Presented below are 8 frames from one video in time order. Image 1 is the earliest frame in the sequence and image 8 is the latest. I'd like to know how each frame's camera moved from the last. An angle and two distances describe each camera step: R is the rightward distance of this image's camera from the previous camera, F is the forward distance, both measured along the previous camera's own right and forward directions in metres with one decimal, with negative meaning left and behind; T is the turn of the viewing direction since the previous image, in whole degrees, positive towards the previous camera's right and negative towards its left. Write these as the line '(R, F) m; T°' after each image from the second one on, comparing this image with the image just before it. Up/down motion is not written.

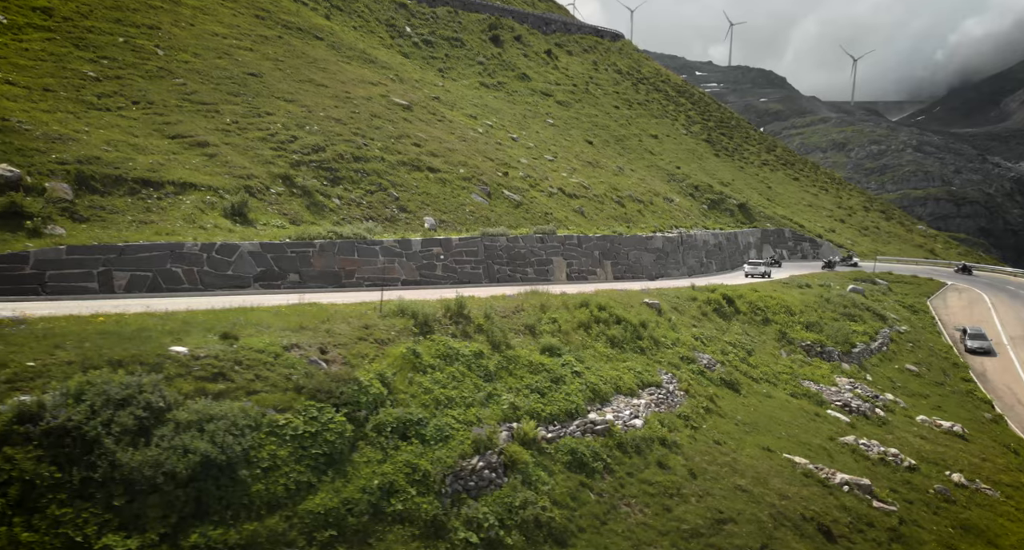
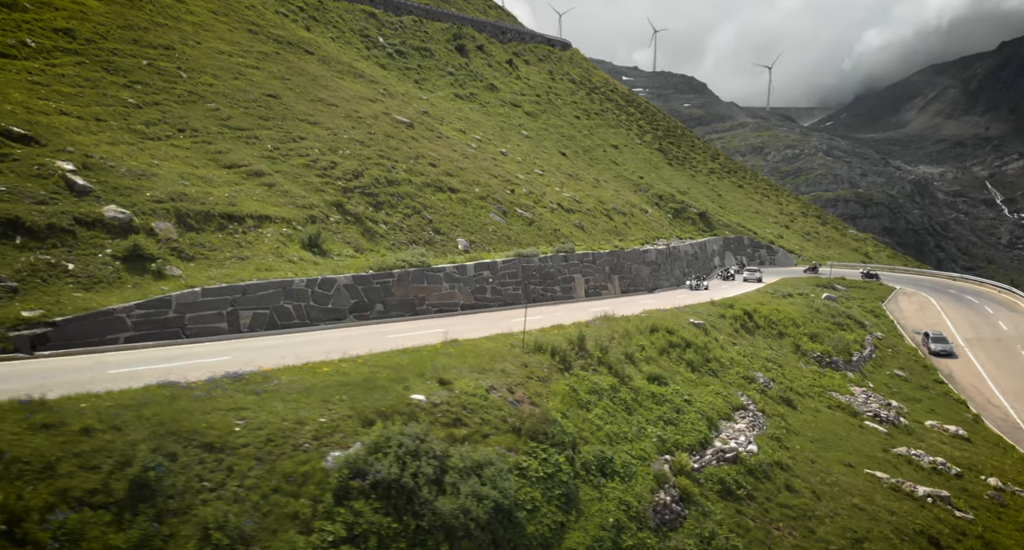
(-3.6, -0.6) m; +3°
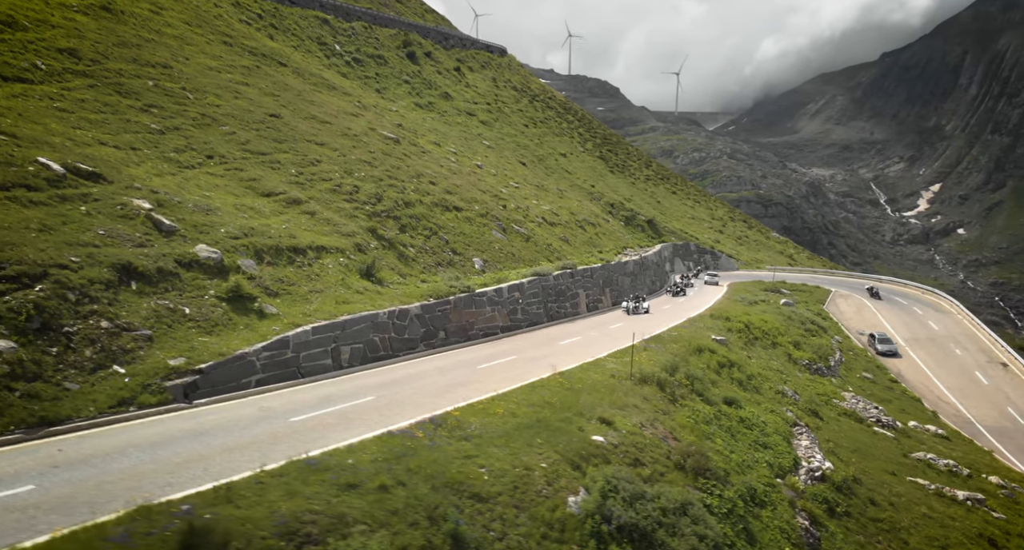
(-3.4, -0.6) m; +4°
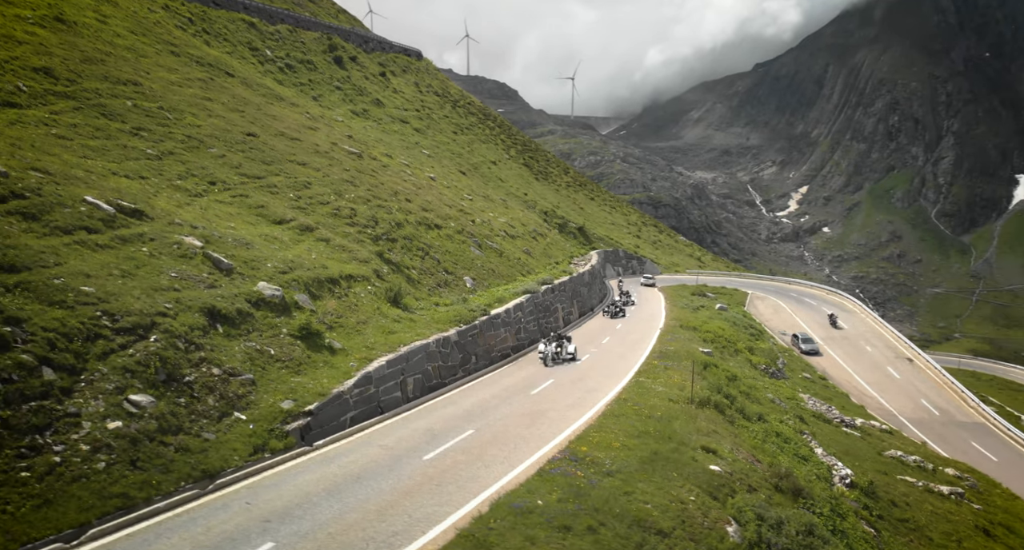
(-3.2, -0.7) m; +6°
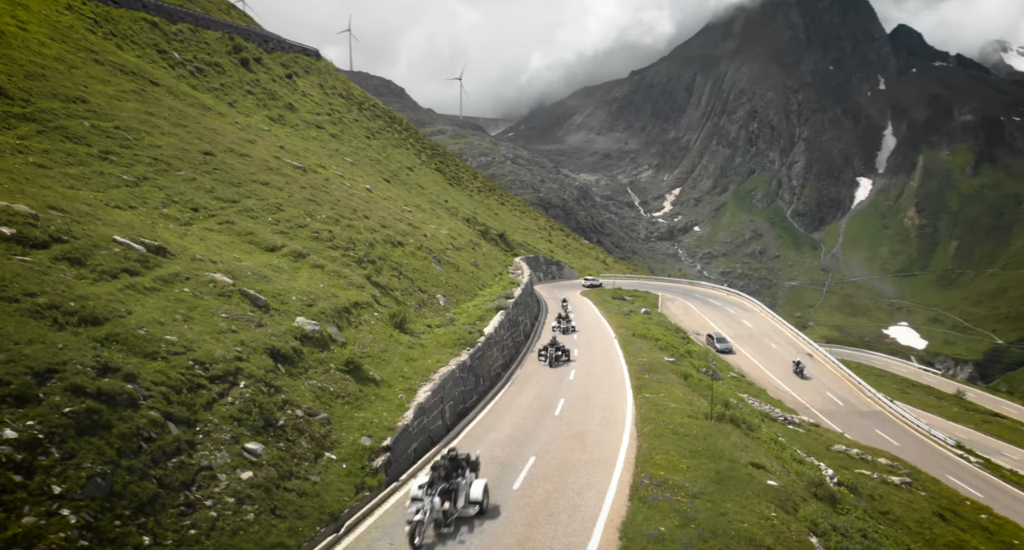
(-3.0, -0.7) m; +7°
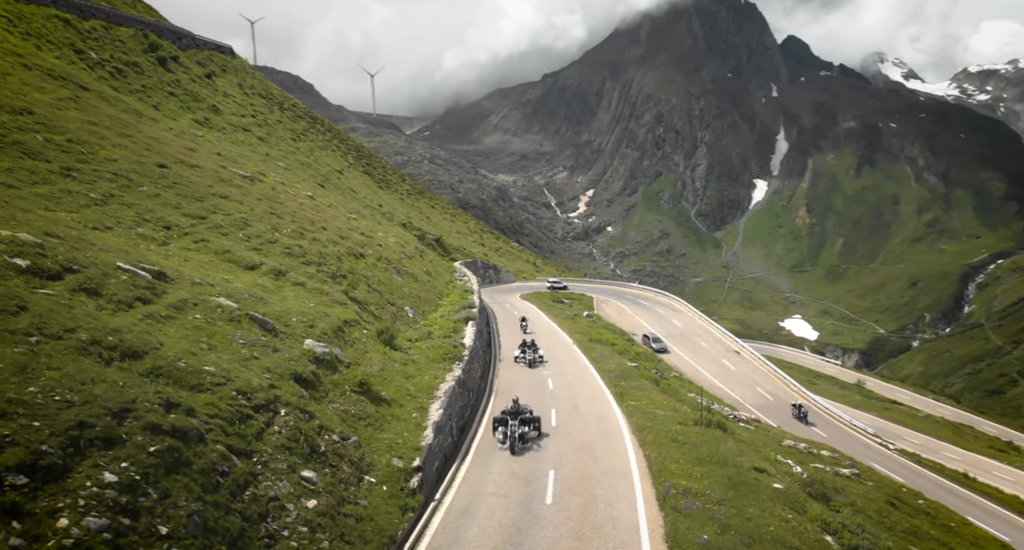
(-1.8, -0.5) m; +6°
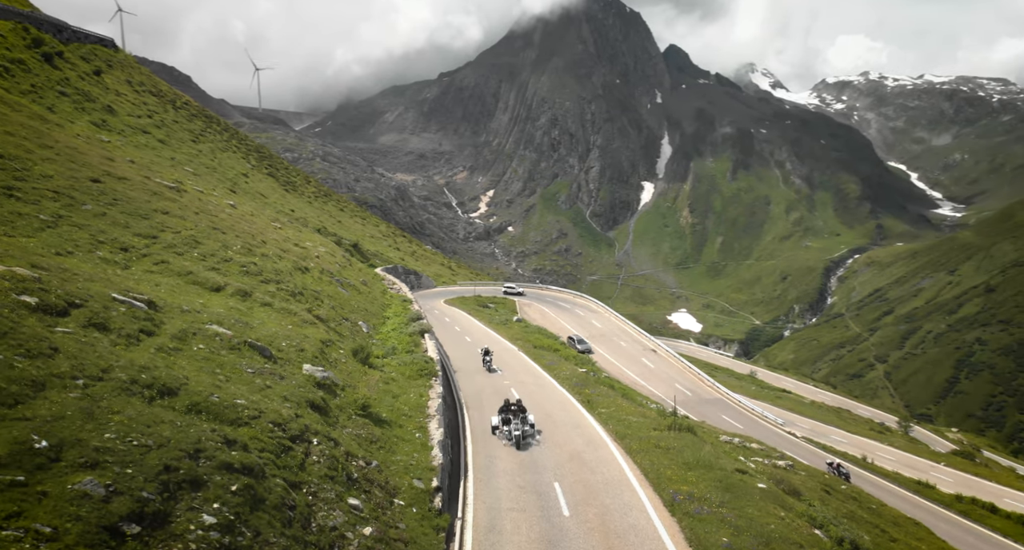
(-2.0, -0.7) m; +7°
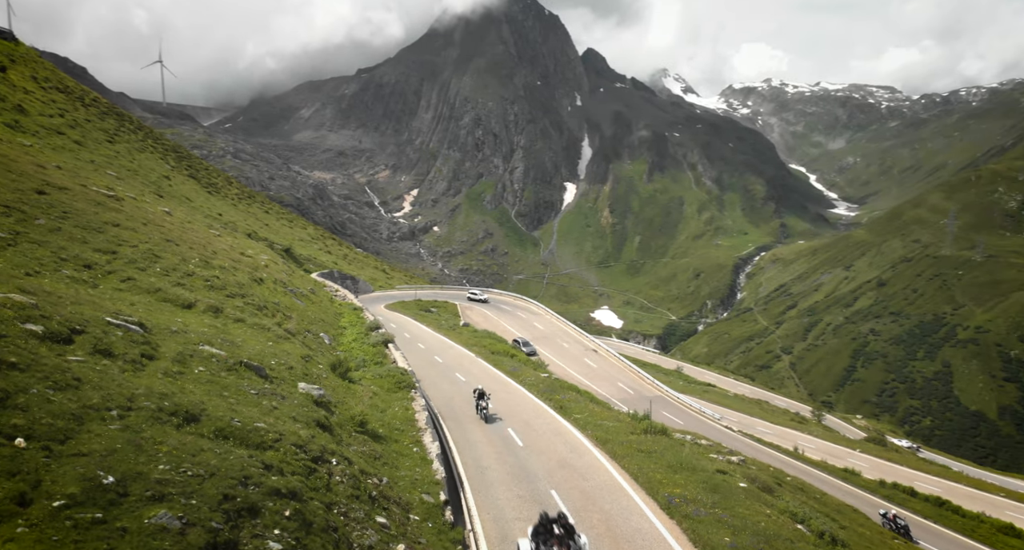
(-1.4, -0.5) m; +5°
